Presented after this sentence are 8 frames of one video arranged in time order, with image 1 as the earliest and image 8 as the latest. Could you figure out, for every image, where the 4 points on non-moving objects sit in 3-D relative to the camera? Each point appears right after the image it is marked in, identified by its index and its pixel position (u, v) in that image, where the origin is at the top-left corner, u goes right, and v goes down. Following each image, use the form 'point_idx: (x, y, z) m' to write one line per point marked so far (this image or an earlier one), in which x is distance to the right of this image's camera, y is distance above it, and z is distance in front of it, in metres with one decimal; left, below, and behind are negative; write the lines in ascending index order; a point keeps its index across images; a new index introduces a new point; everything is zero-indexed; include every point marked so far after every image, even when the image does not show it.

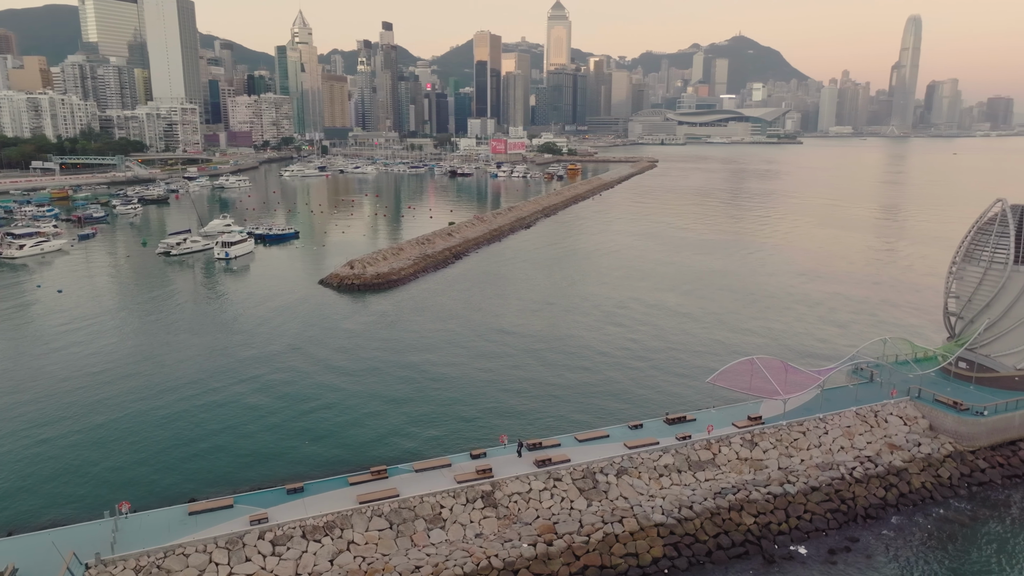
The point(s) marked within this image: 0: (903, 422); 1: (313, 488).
0: (+9.7, -3.3, +17.2) m
1: (-3.7, -3.8, +13.2) m
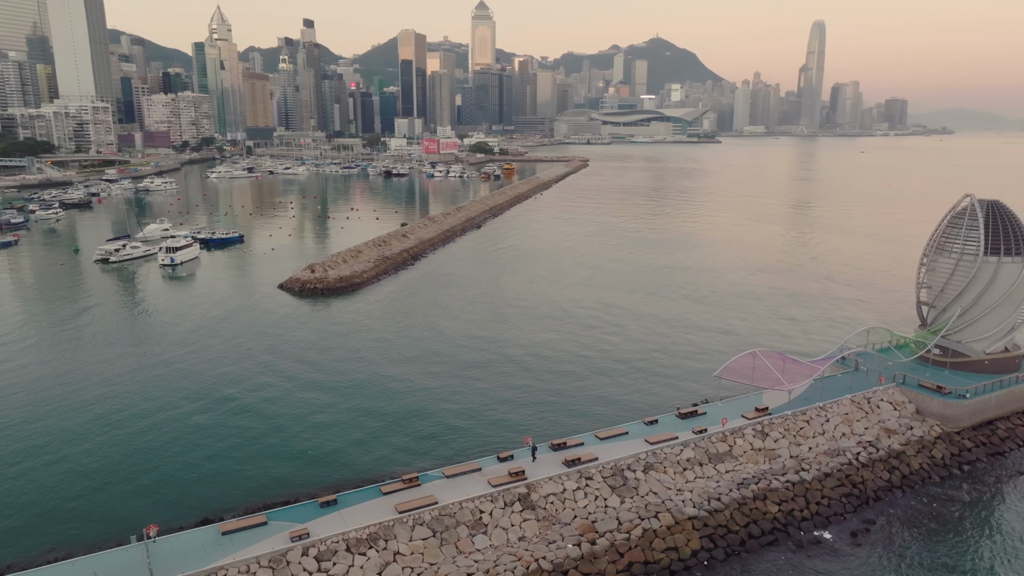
0: (+9.9, -3.1, +18.1) m
1: (-3.0, -3.9, +12.8) m
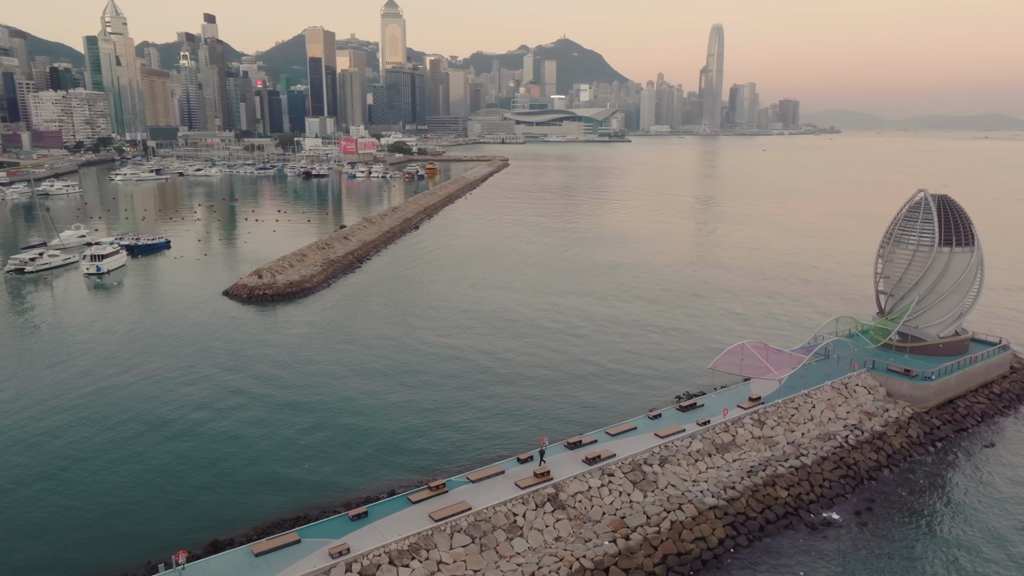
0: (+9.8, -2.8, +19.1) m
1: (-2.4, -4.0, +12.4) m
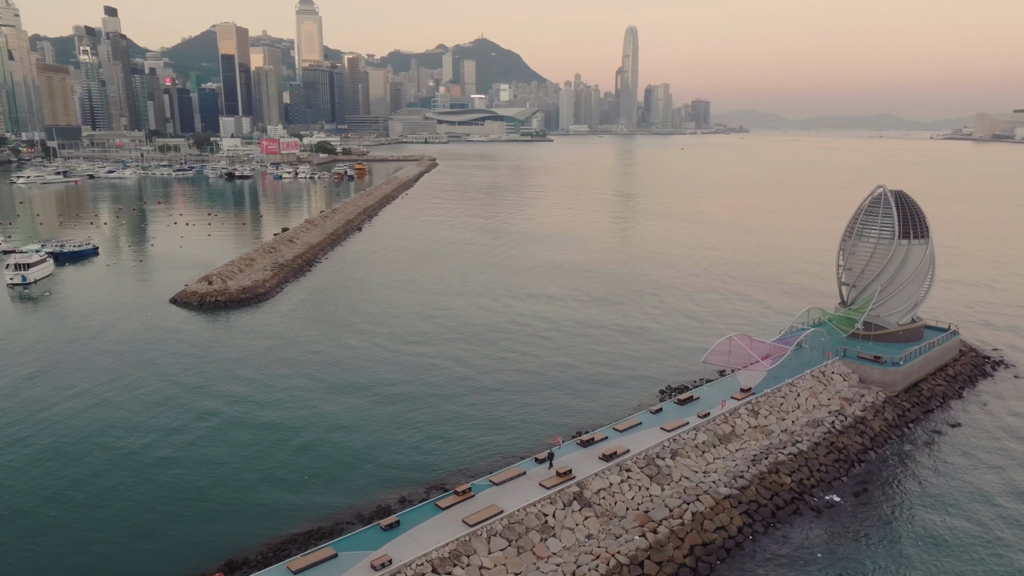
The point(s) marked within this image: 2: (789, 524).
0: (+9.6, -2.6, +20.1) m
1: (-1.8, -4.0, +12.1) m
2: (+5.7, -4.8, +14.2) m
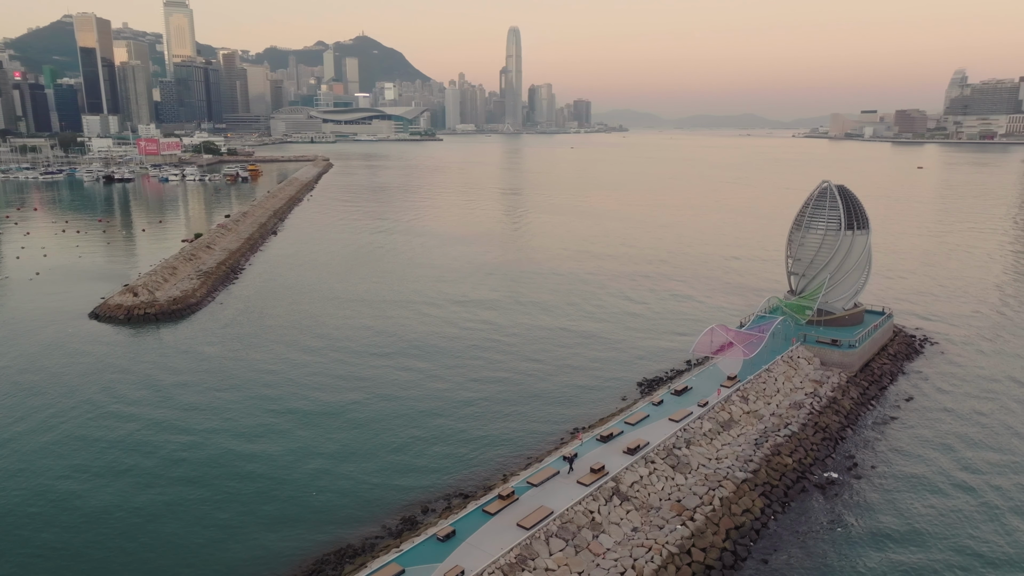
0: (+9.1, -2.3, +21.4) m
1: (-0.9, -4.1, +11.8) m
2: (+6.2, -4.6, +15.0) m
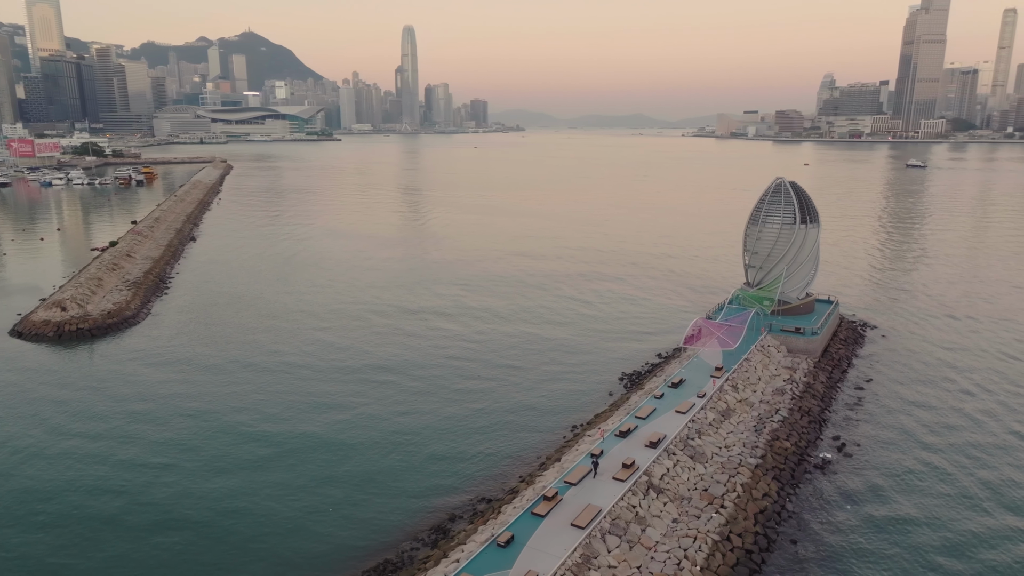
0: (+8.6, -2.0, +22.6) m
1: (+0.1, -4.1, +11.7) m
2: (+6.7, -4.4, +15.8) m
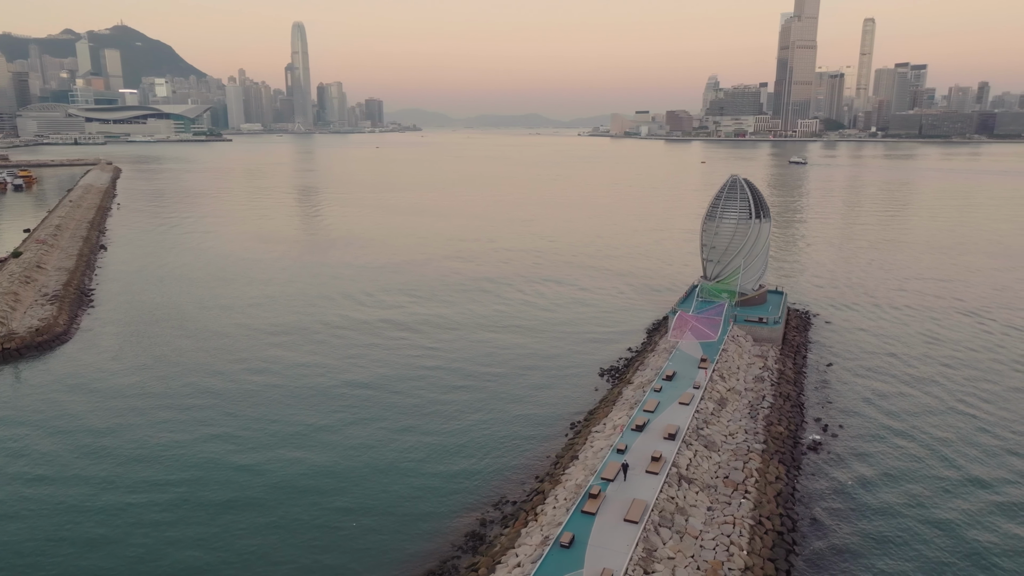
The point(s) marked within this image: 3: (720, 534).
0: (+8.0, -1.8, +23.6) m
1: (+1.1, -4.1, +11.7) m
2: (+7.1, -4.2, +16.7) m
3: (+3.7, -4.5, +12.6) m
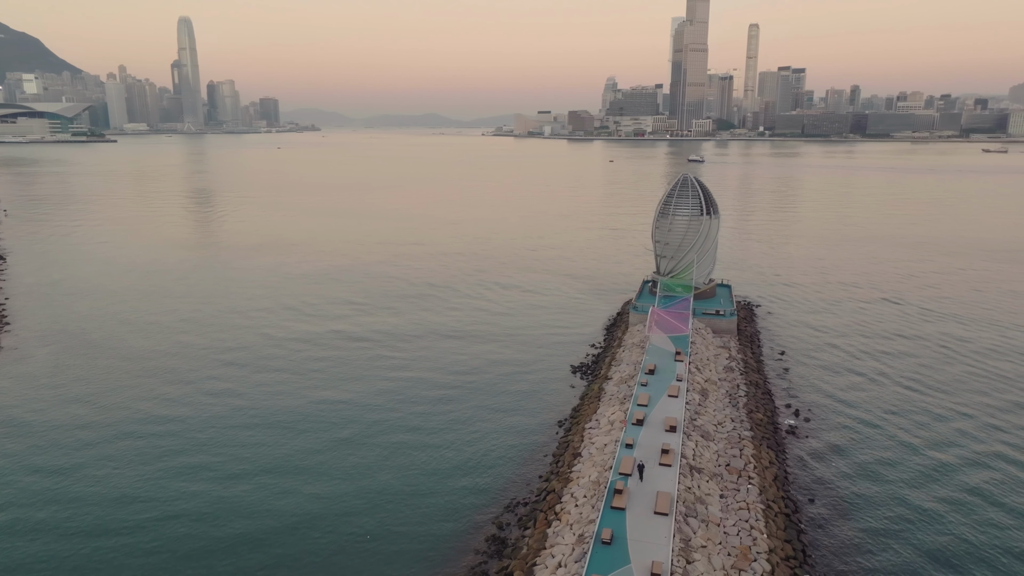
0: (+6.9, -1.6, +24.6) m
1: (+1.7, -4.1, +11.9) m
2: (+7.0, -4.0, +17.6) m
3: (+4.2, -4.4, +13.1) m
